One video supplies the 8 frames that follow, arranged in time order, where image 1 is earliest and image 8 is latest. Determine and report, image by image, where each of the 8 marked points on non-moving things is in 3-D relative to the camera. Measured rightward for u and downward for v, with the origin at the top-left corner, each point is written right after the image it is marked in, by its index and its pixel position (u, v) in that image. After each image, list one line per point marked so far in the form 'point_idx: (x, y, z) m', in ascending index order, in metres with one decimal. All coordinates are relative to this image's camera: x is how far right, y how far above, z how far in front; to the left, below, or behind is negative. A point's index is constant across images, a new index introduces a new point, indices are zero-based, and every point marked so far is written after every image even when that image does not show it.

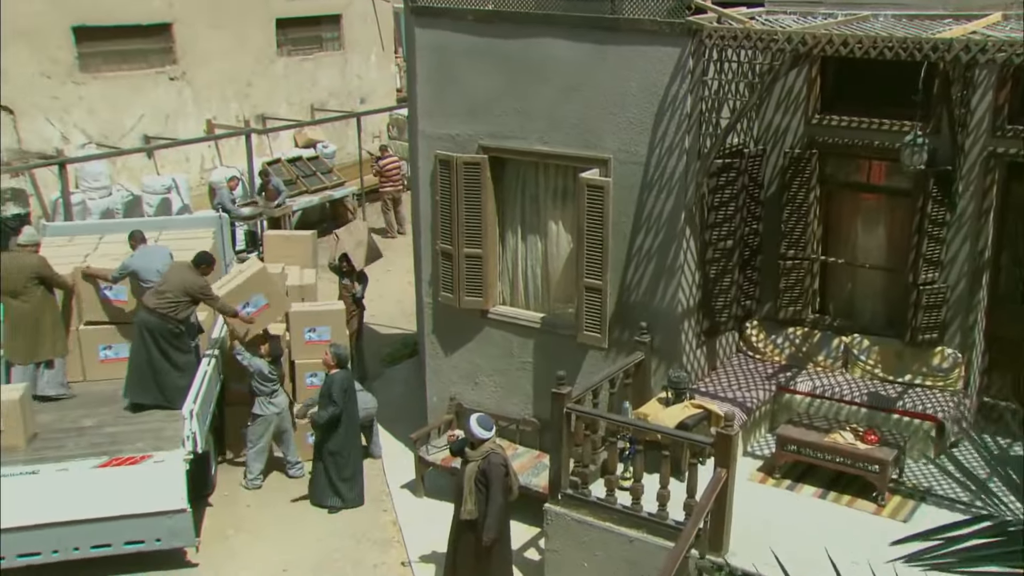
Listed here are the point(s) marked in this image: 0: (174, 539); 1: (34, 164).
0: (-2.4, -1.8, +7.7) m
1: (-6.0, +1.6, +13.7) m
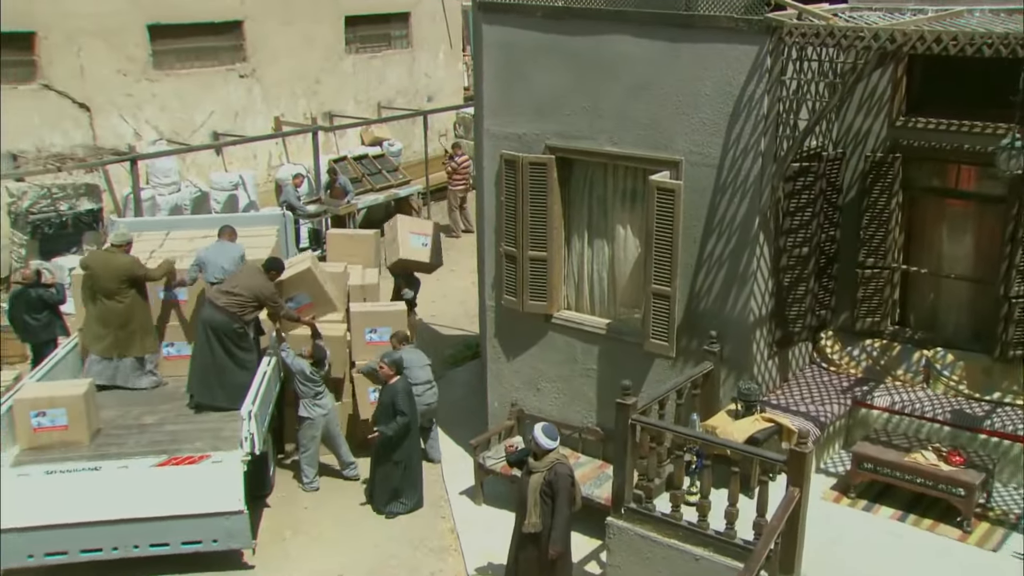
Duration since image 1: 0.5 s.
0: (-2.0, -1.8, +7.7) m
1: (-5.2, +1.6, +13.8) m
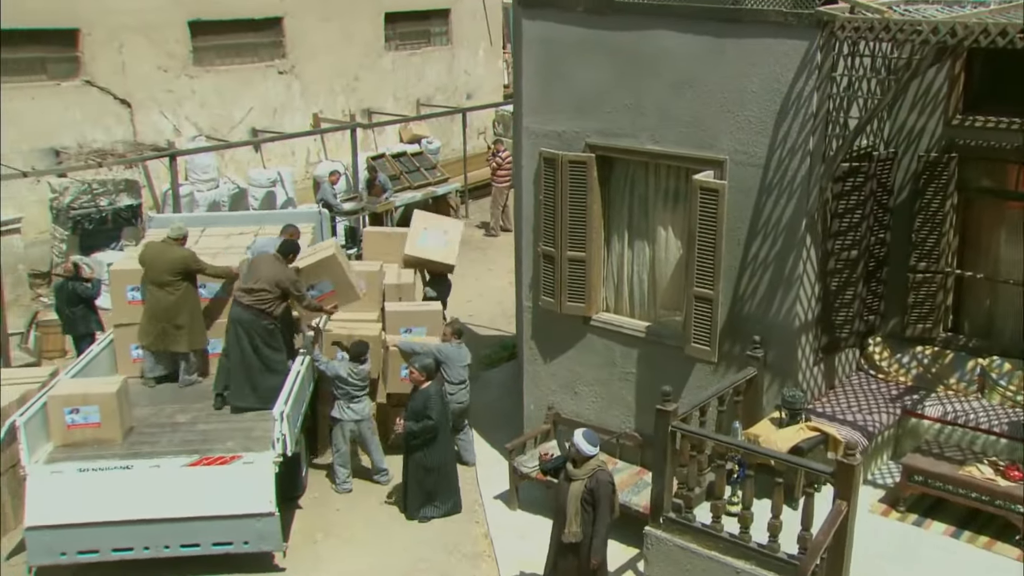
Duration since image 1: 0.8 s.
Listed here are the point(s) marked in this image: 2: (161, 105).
0: (-1.7, -1.8, +7.6) m
1: (-4.7, +1.7, +13.8) m
2: (-4.9, +2.6, +15.2) m
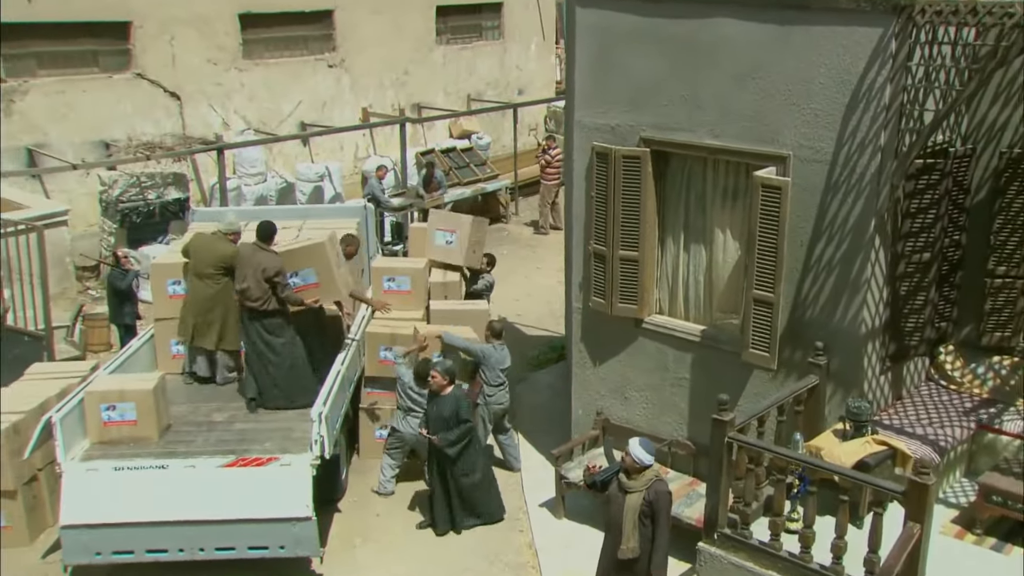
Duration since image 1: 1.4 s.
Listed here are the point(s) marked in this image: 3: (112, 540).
0: (-1.4, -1.8, +7.3) m
1: (-4.0, +1.7, +13.7) m
2: (-4.2, +2.6, +15.1) m
3: (-2.6, -1.7, +7.2) m
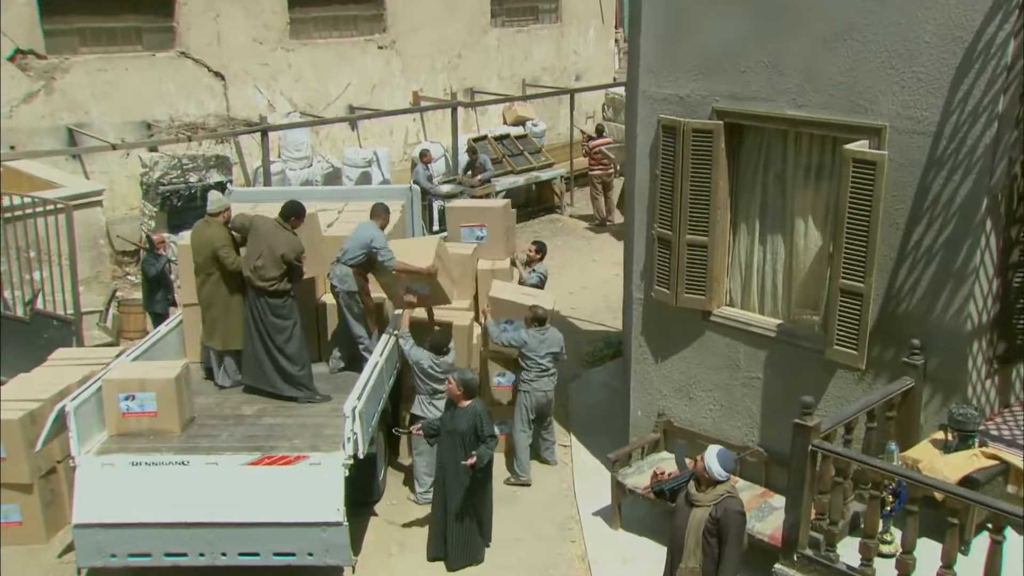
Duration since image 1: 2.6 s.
0: (-1.1, -1.6, +6.7) m
1: (-3.3, +1.9, +13.1) m
2: (-3.4, +2.8, +14.6) m
3: (-2.3, -1.6, +6.6) m
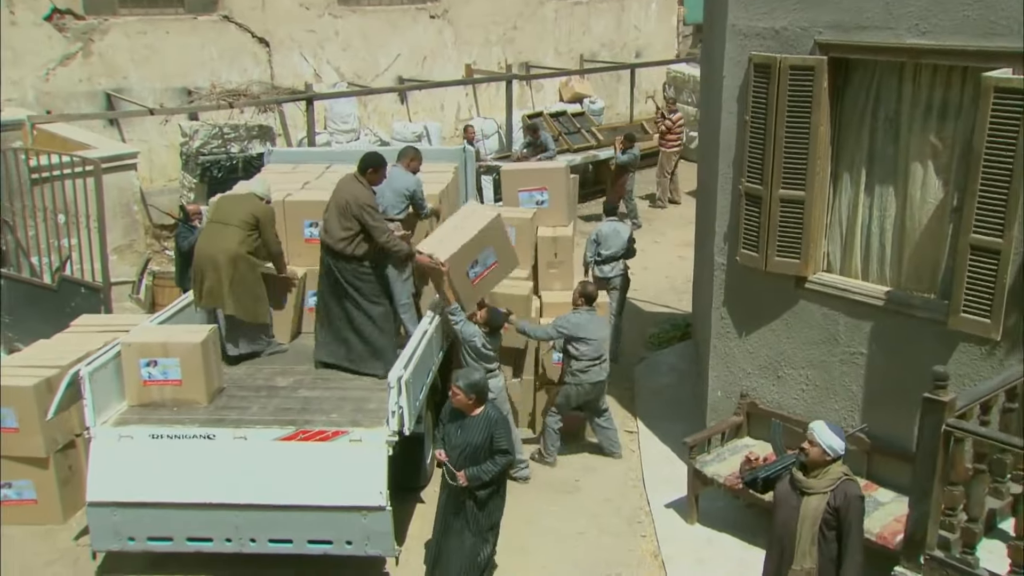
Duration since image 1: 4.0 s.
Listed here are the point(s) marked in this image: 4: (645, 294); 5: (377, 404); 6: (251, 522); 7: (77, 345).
0: (-0.8, -1.4, +5.9) m
1: (-2.7, +2.2, +12.5) m
2: (-2.7, +3.1, +13.9) m
3: (-2.0, -1.3, +5.9) m
4: (+1.4, -0.1, +11.6) m
5: (-0.8, -0.7, +6.3) m
6: (-1.4, -1.3, +5.9) m
7: (-2.9, -0.4, +7.3) m
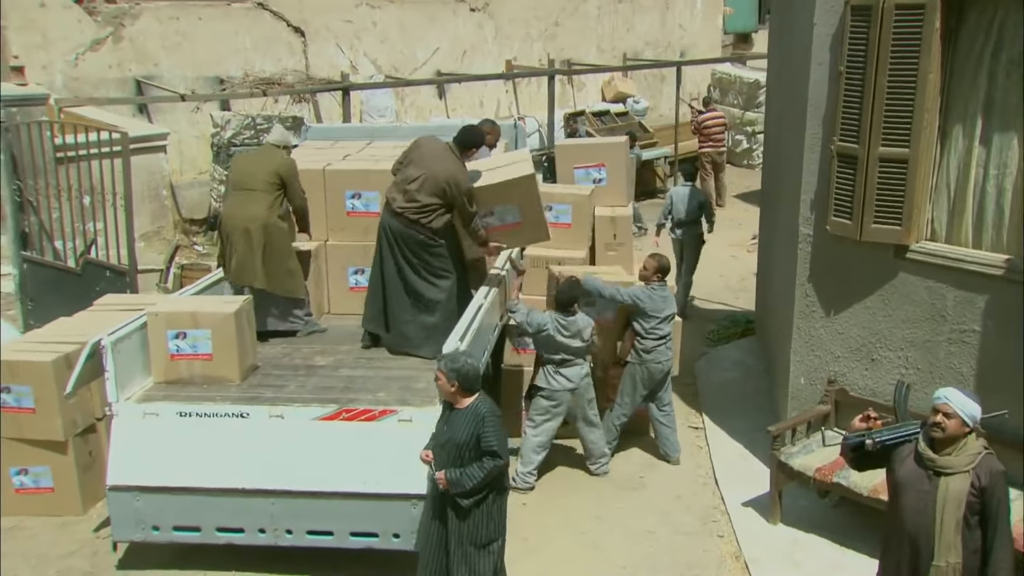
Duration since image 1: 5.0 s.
0: (-0.5, -1.2, +5.3) m
1: (-2.2, +2.2, +12.0) m
2: (-2.1, +3.1, +13.4) m
3: (-1.7, -1.1, +5.3) m
4: (+1.9, 0.0, +11.0) m
5: (-0.5, -0.5, +5.7) m
6: (-1.1, -1.1, +5.3) m
7: (-2.6, -0.2, +6.8) m
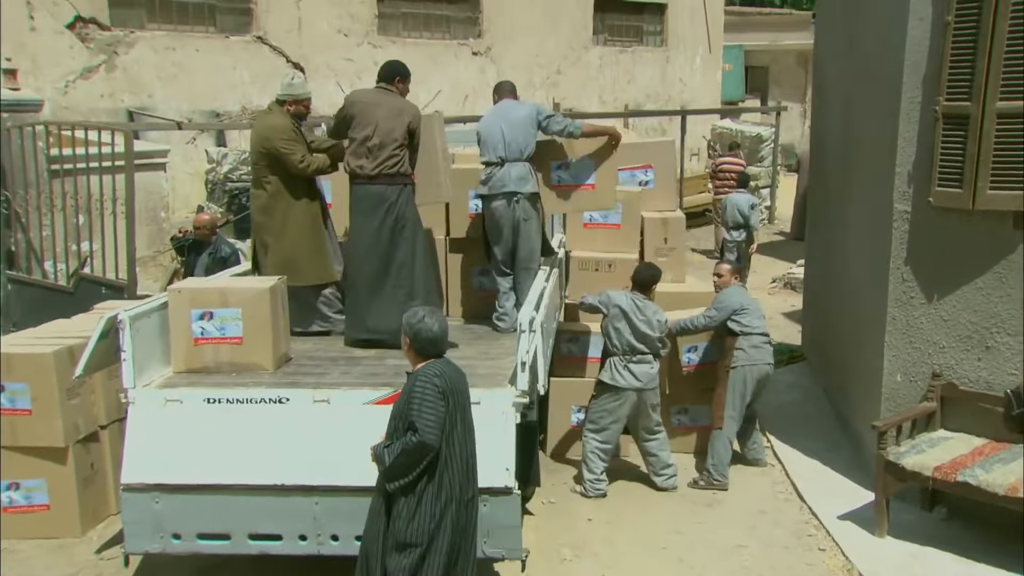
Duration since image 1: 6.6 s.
0: (-0.1, -1.1, +4.5) m
1: (-2.0, +1.8, +11.4) m
2: (-2.1, +2.5, +12.9) m
3: (-1.3, -0.9, +4.5) m
4: (+2.1, -0.4, +10.3) m
5: (-0.1, -0.4, +5.0) m
6: (-0.7, -0.9, +4.5) m
7: (-2.3, -0.2, +6.0) m
